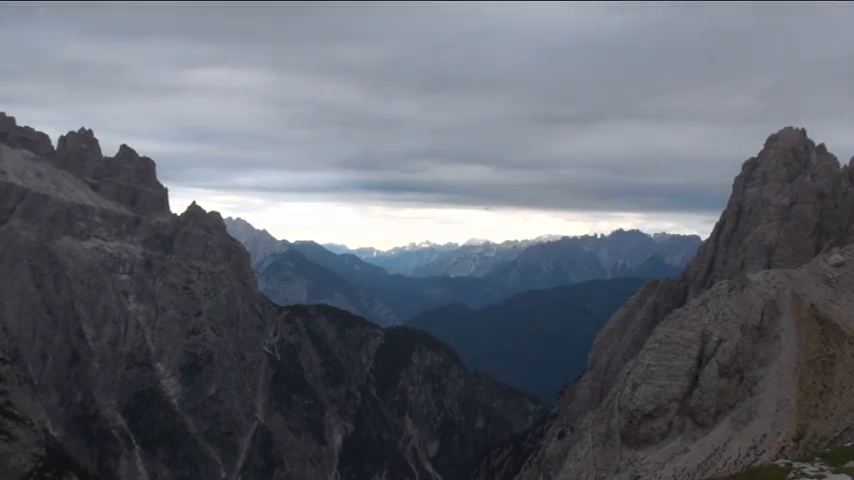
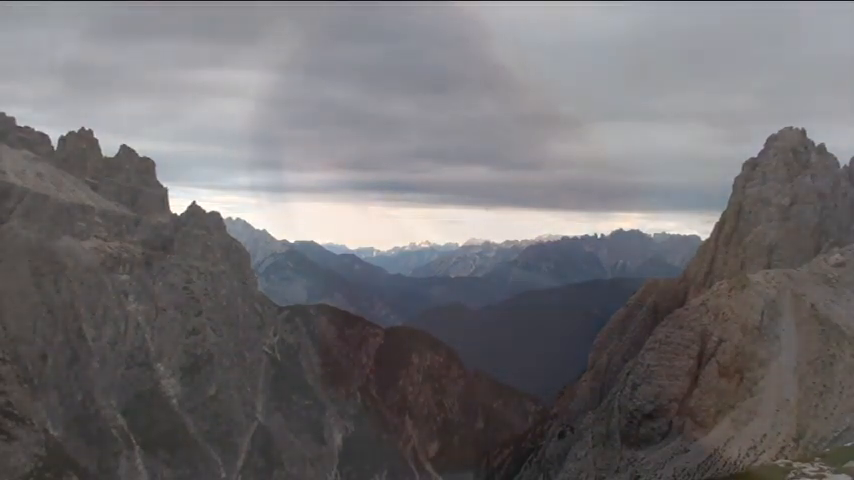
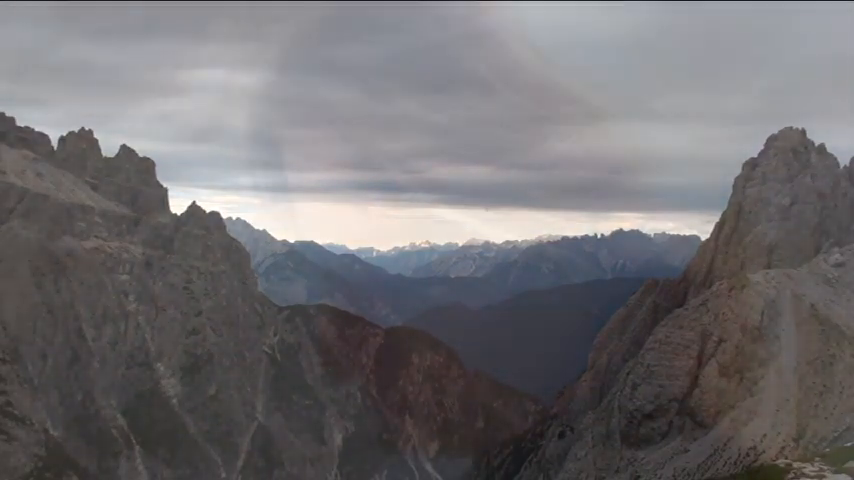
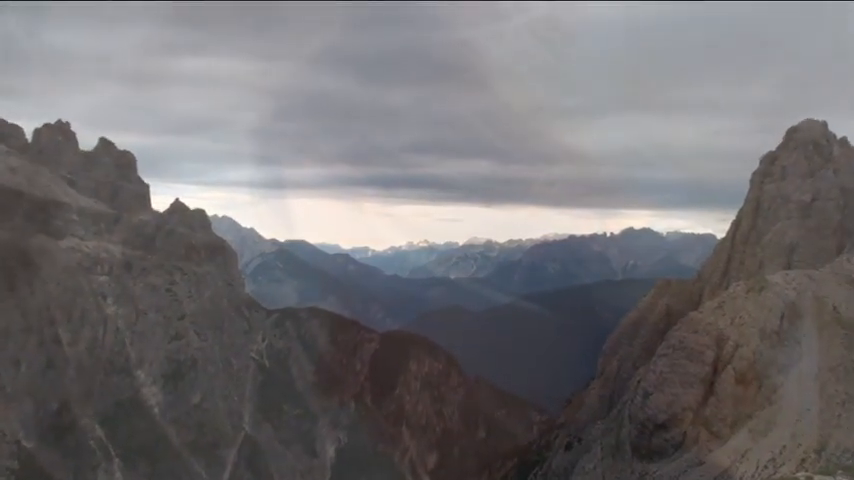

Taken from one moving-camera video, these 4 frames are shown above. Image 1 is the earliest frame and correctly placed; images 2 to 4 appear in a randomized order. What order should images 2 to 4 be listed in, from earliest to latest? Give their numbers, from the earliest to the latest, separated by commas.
3, 2, 4
